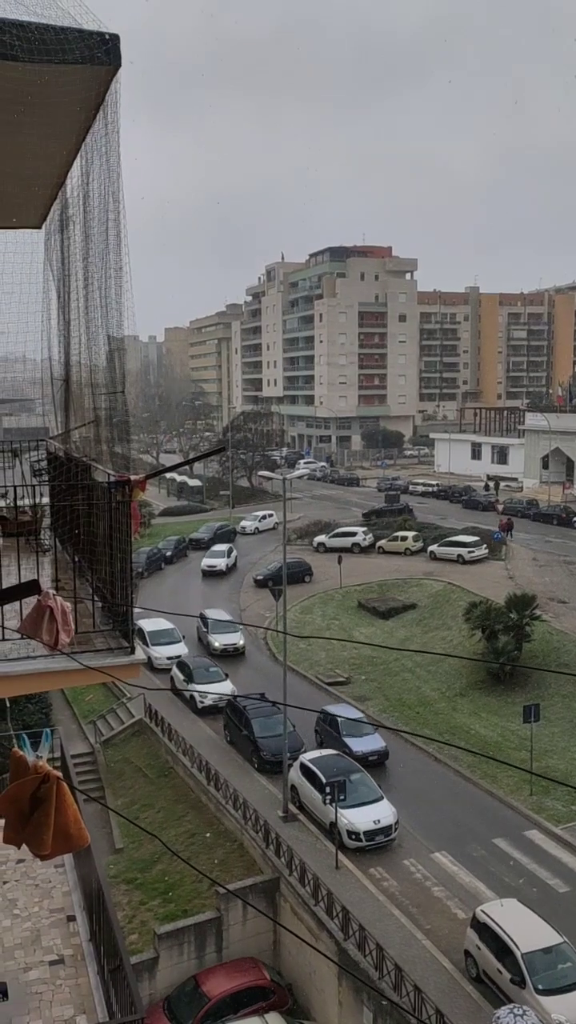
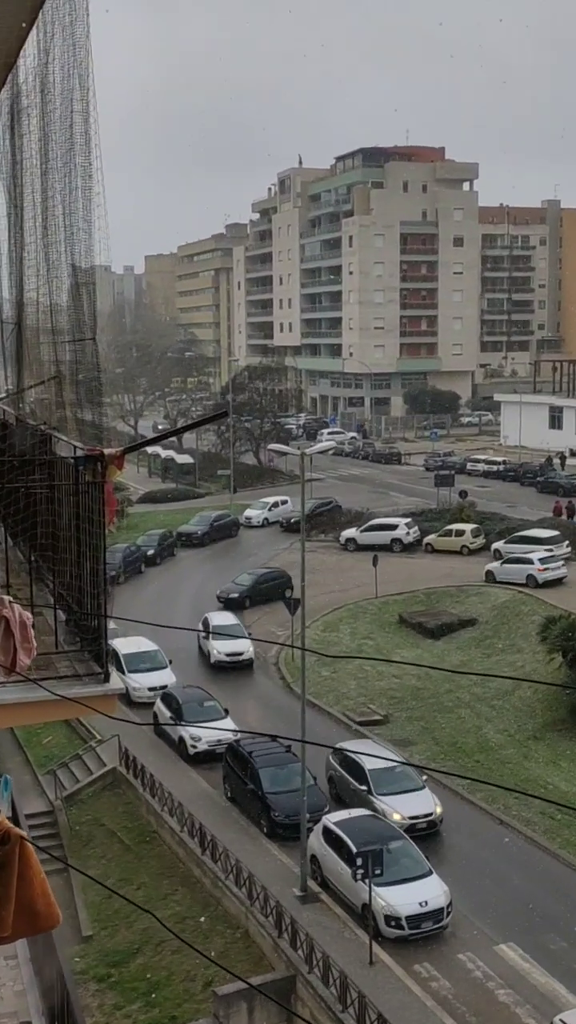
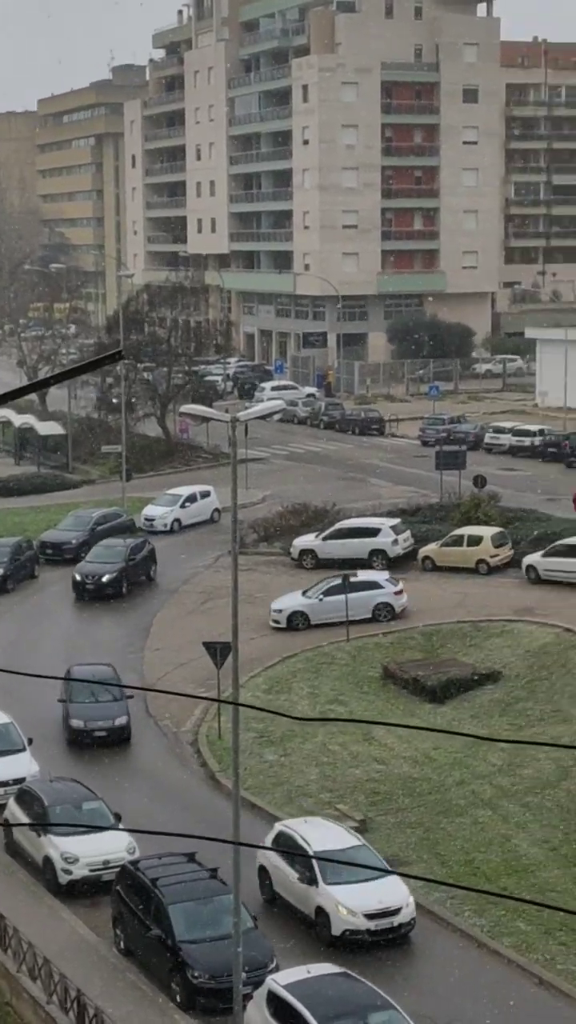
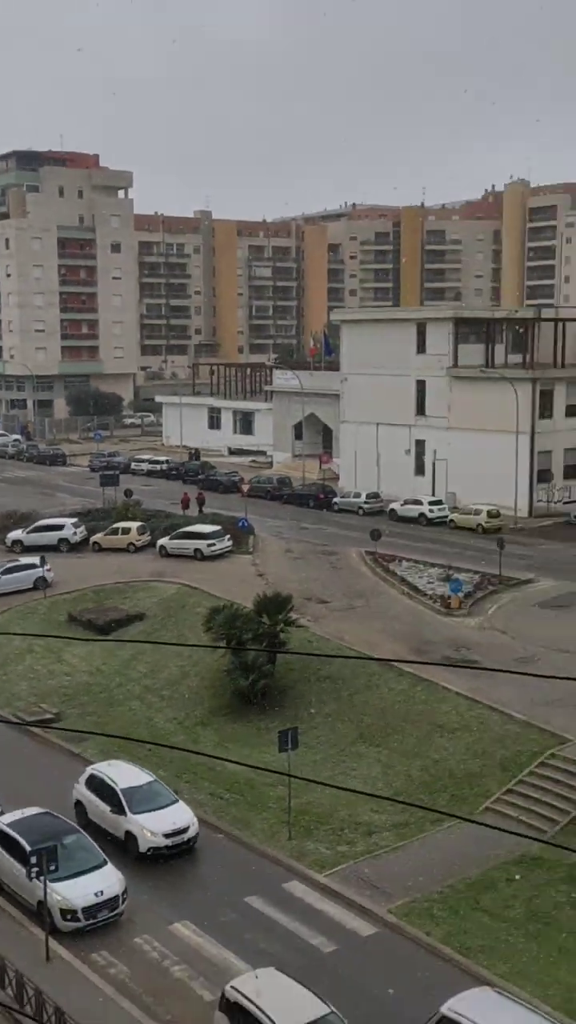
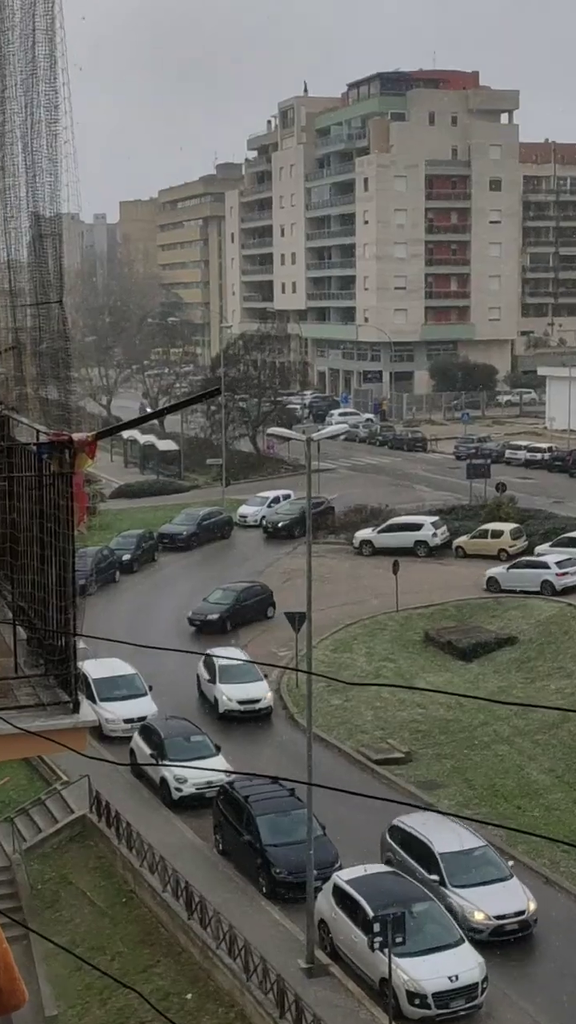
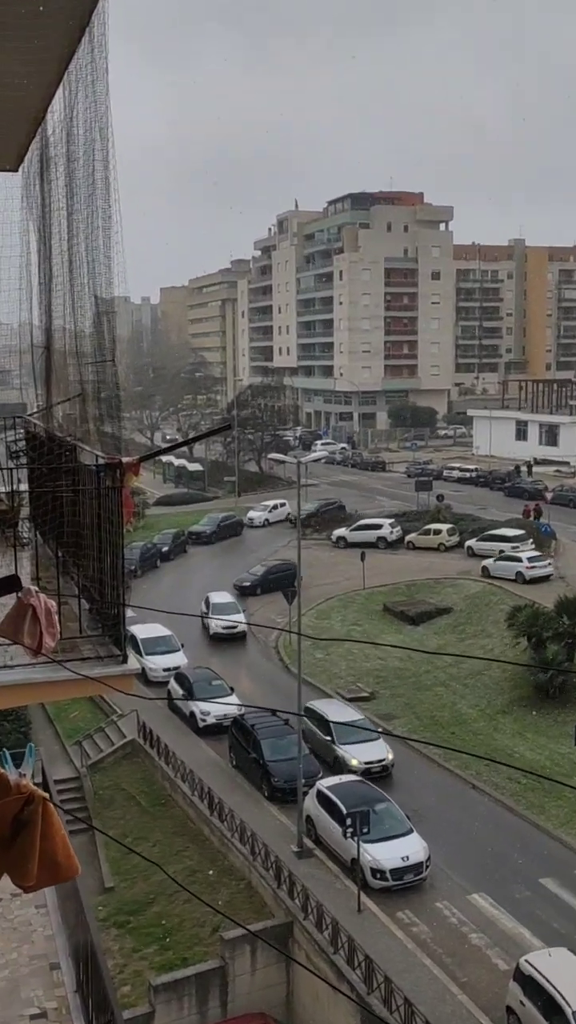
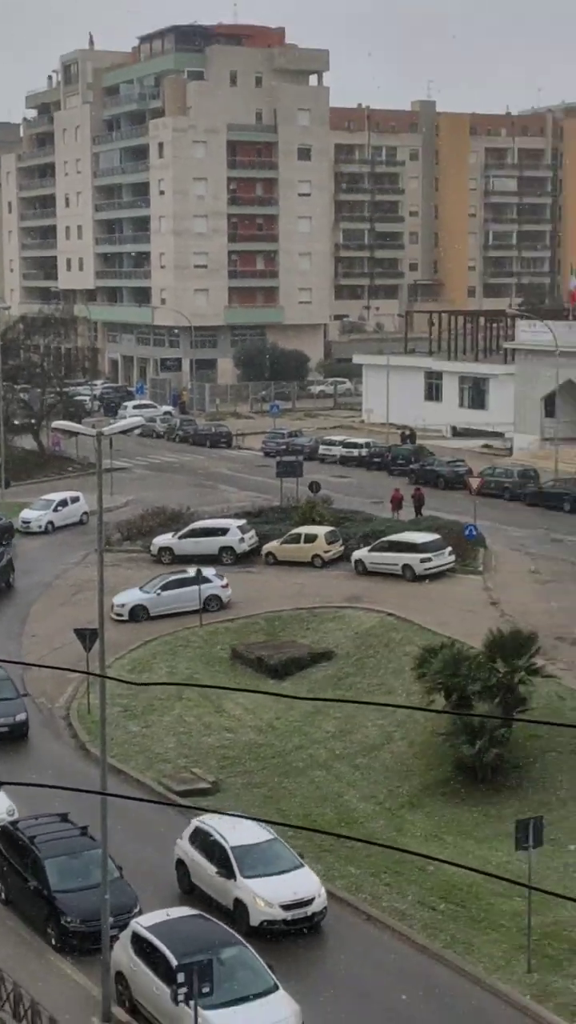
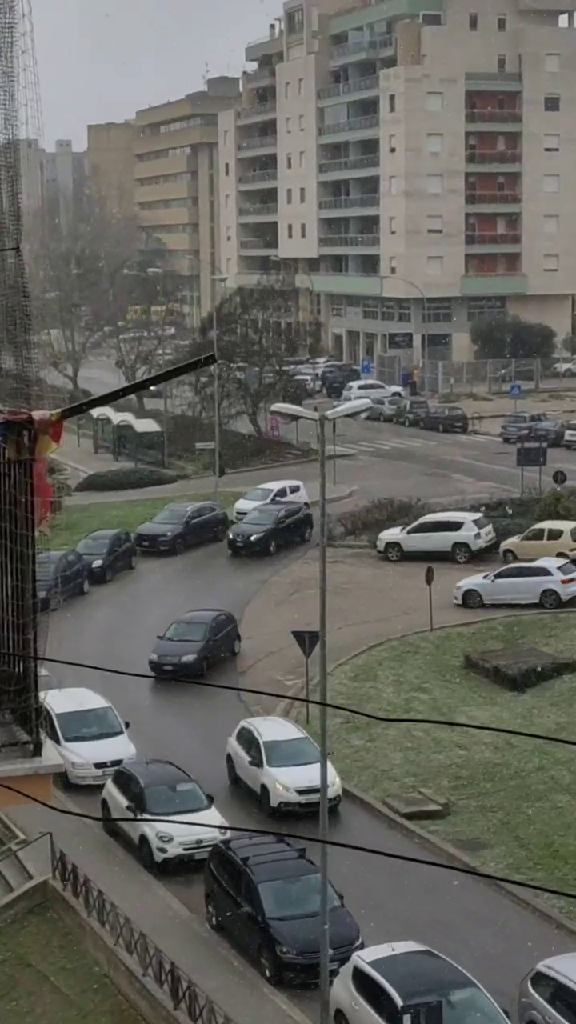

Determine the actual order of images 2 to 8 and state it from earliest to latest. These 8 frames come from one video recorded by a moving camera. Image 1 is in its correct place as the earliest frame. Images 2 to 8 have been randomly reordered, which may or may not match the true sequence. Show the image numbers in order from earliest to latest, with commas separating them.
6, 2, 5, 8, 3, 7, 4
